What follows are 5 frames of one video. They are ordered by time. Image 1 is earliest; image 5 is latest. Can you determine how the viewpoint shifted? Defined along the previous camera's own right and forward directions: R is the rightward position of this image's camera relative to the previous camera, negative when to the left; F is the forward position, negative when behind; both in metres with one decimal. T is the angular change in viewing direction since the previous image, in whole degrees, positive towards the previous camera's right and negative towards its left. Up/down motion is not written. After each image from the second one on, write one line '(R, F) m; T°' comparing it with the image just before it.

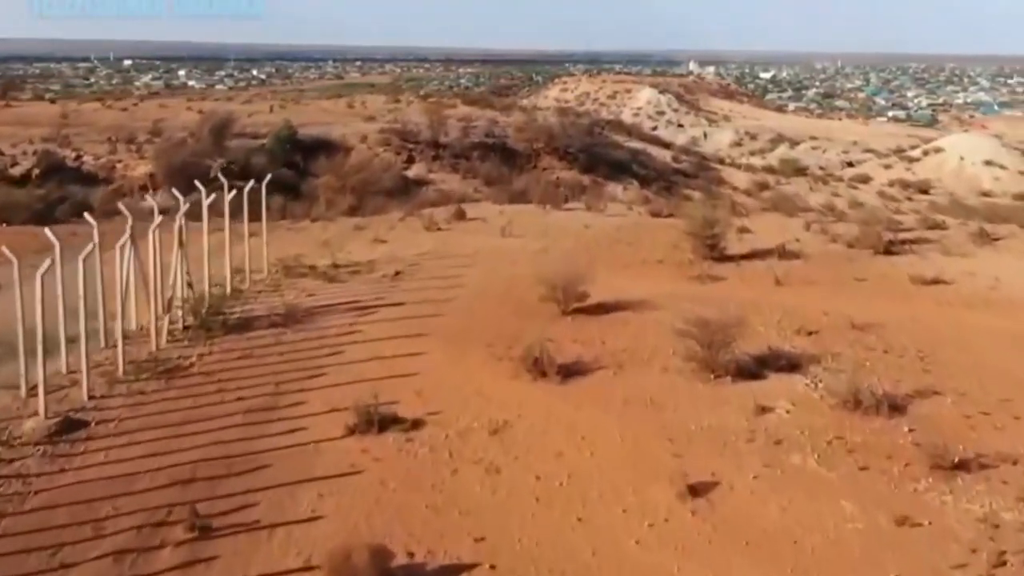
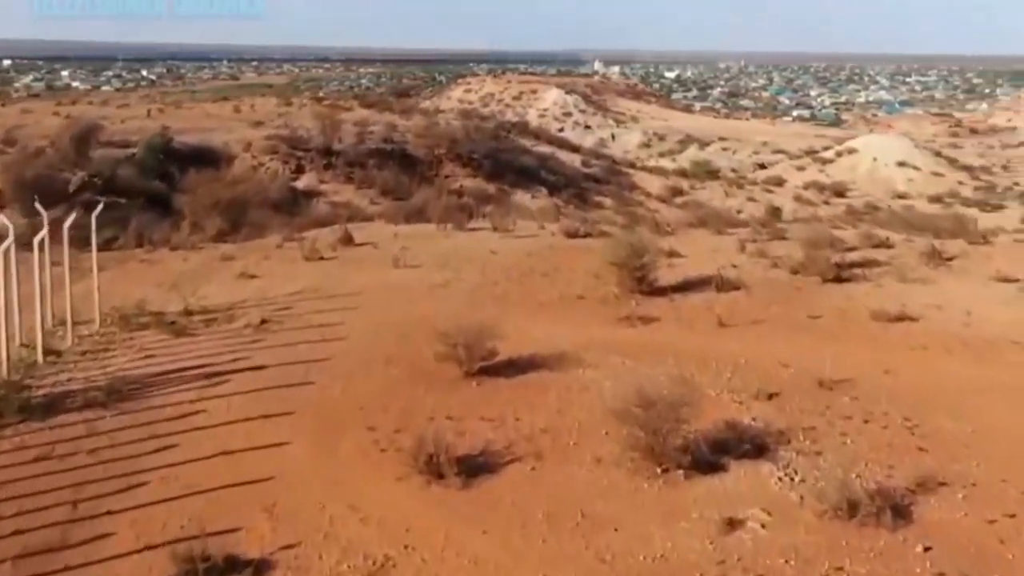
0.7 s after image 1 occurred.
(+0.2, +3.2) m; +5°
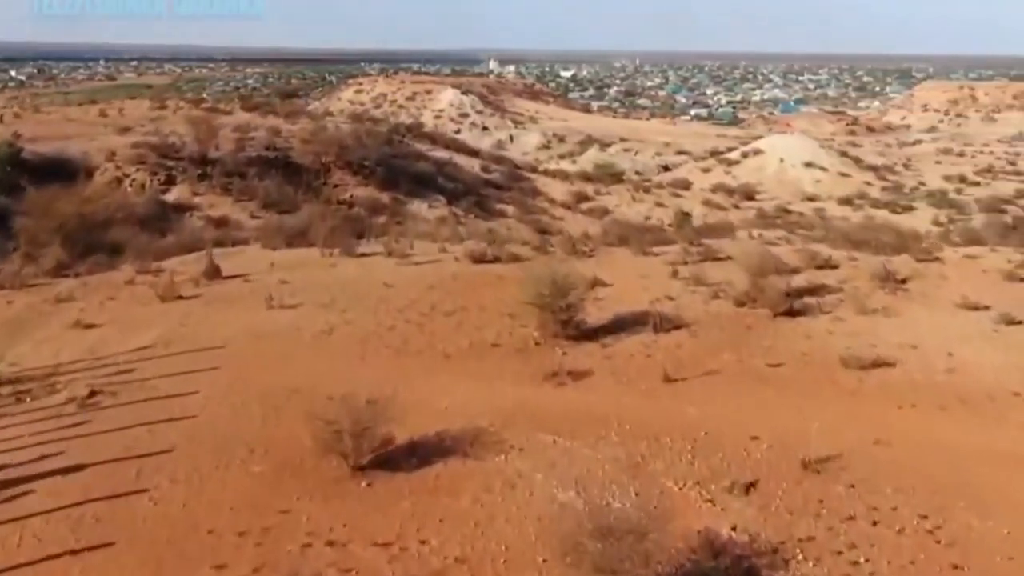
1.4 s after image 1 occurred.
(0.0, +3.0) m; +5°
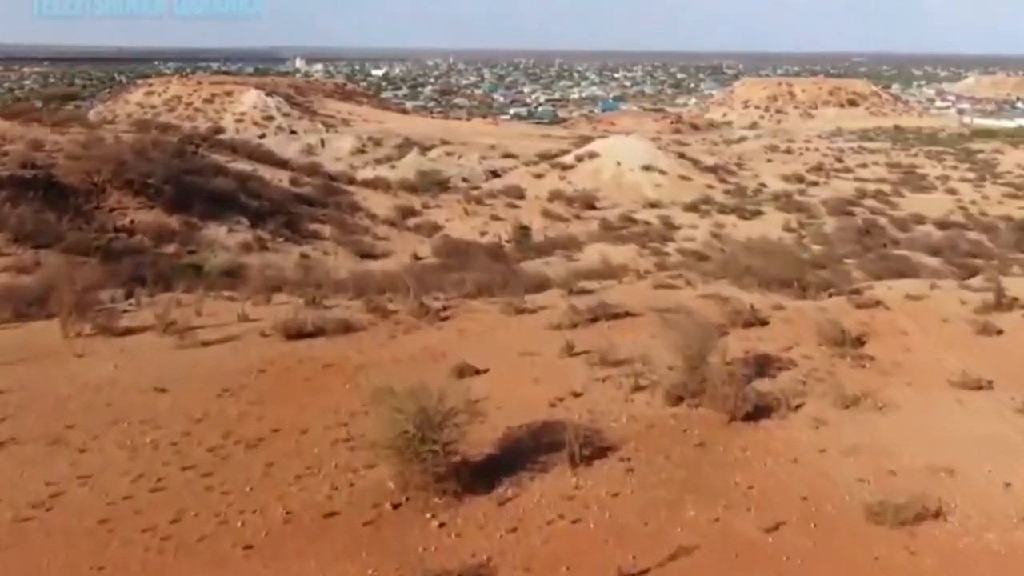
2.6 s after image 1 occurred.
(-0.2, +5.3) m; +10°
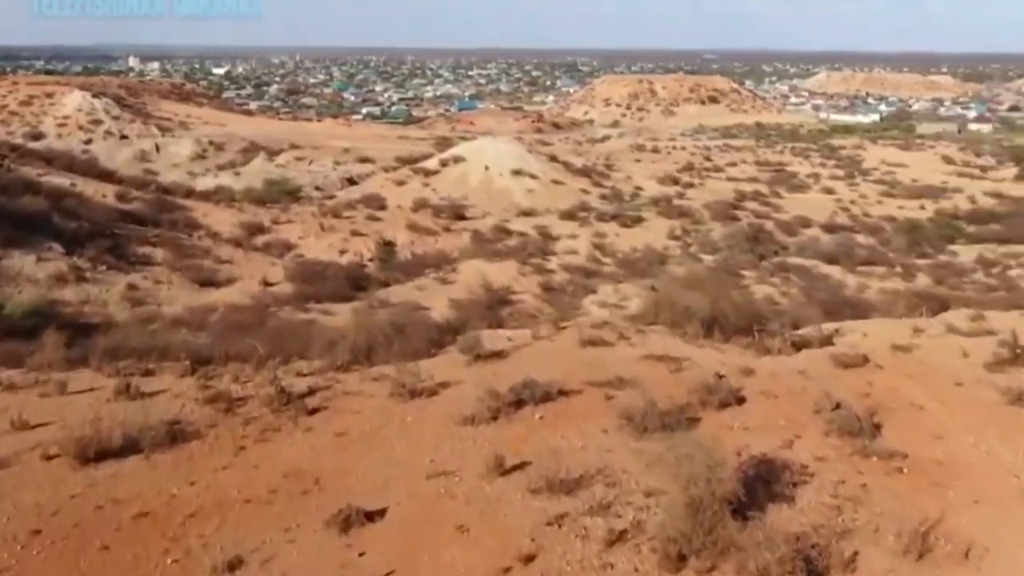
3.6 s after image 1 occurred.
(-0.4, +4.1) m; +8°
